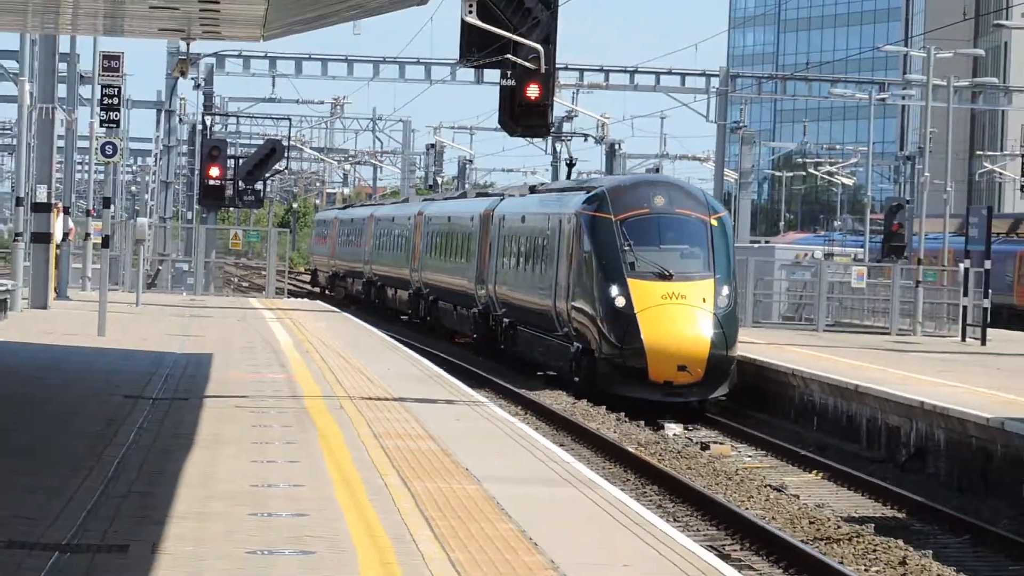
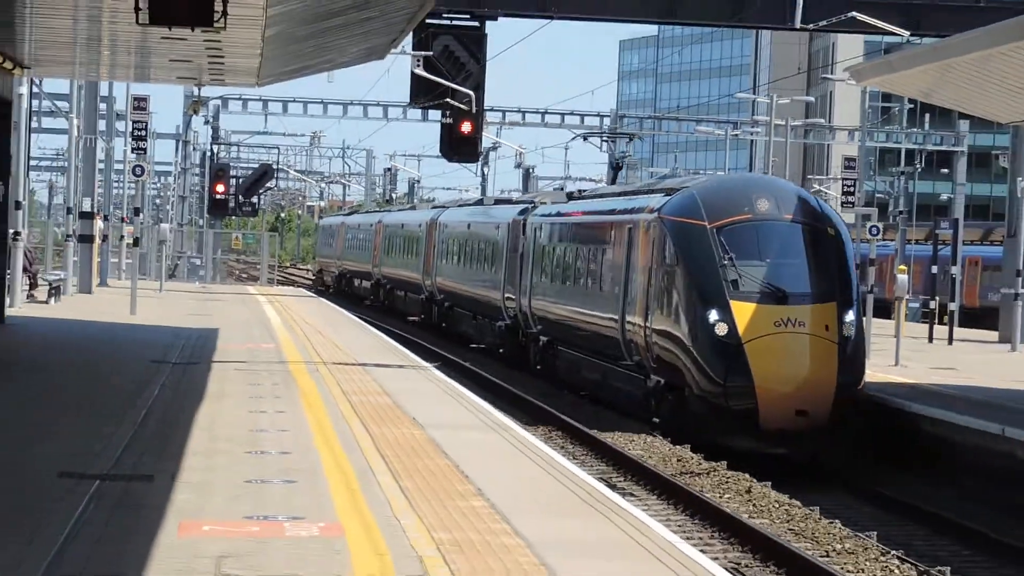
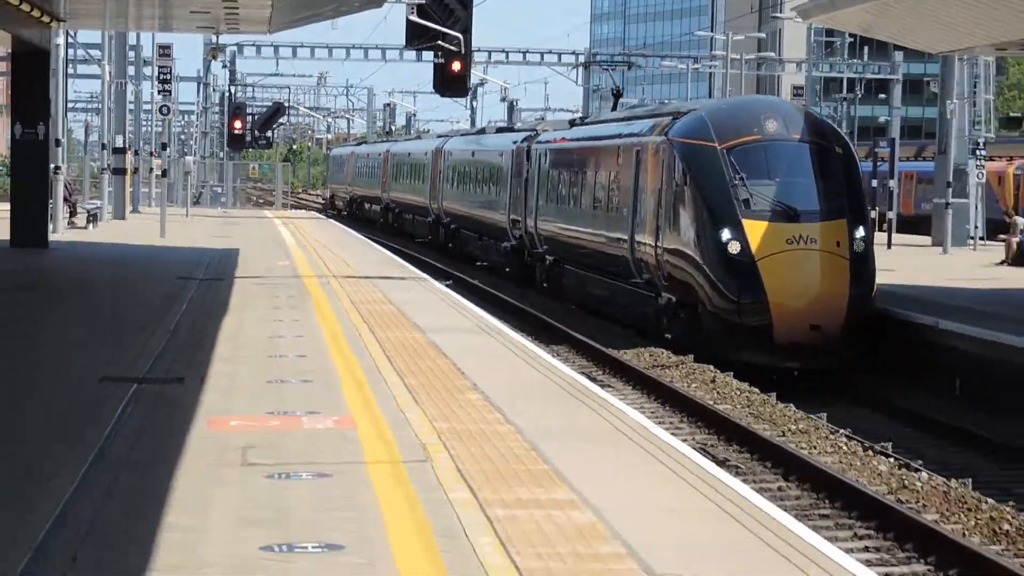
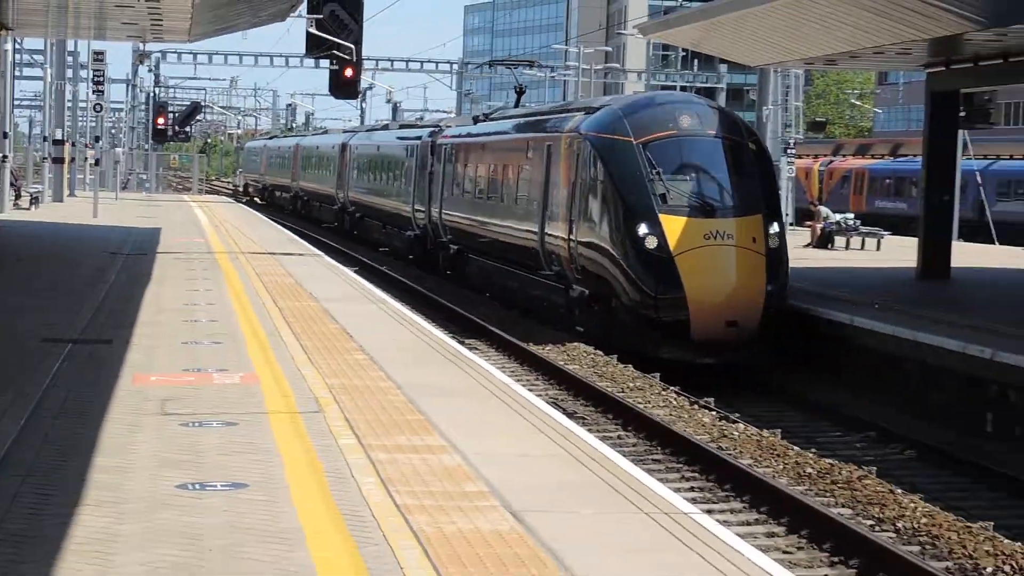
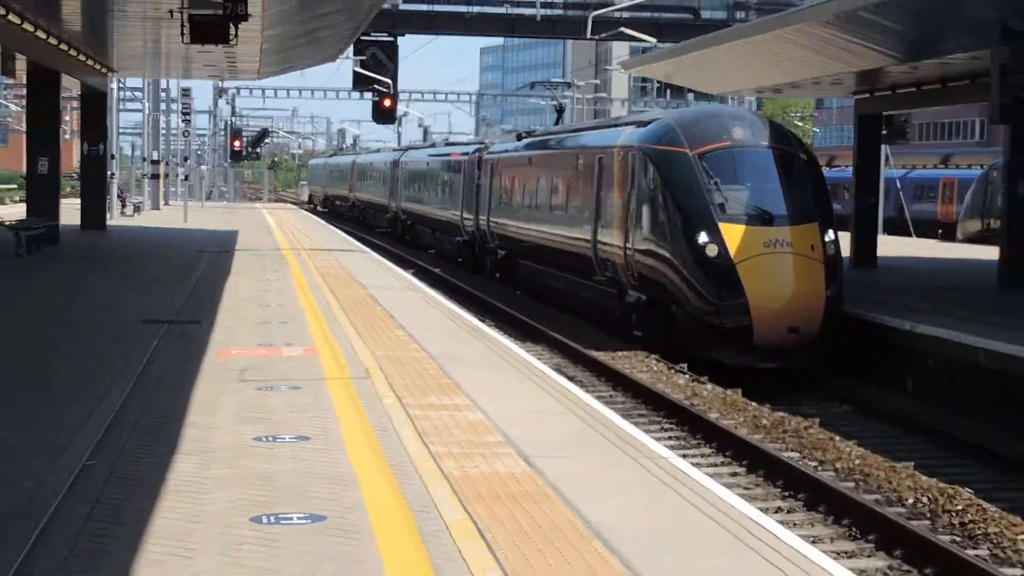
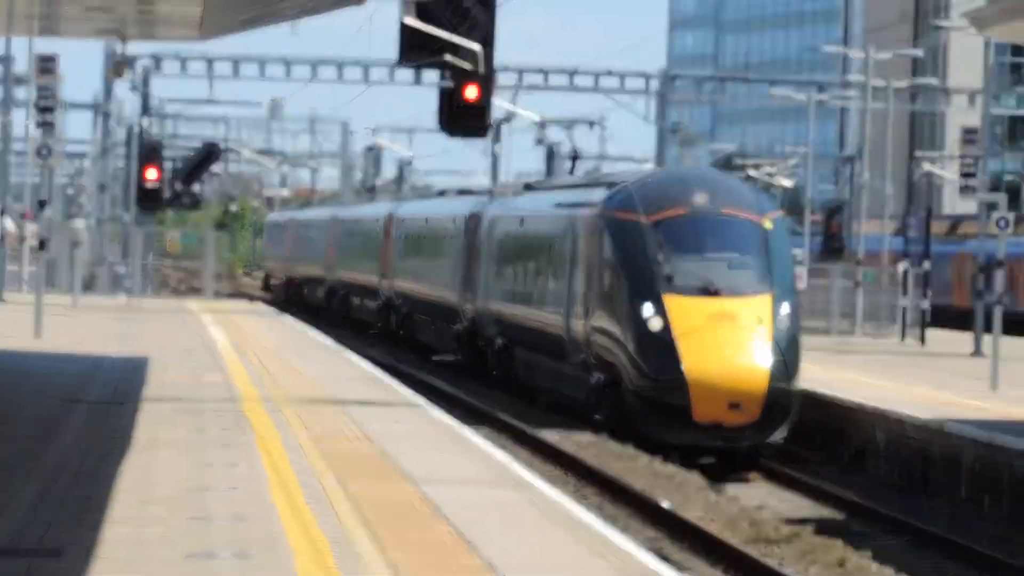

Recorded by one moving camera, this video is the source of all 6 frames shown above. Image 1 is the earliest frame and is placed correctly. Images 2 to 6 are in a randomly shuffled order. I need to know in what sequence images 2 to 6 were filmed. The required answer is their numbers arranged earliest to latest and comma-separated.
6, 2, 3, 4, 5
